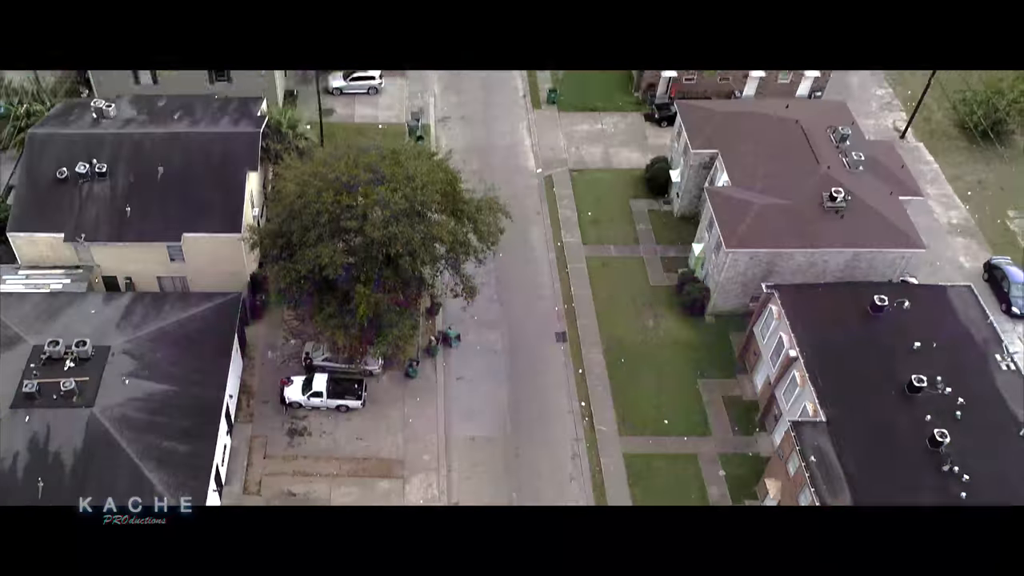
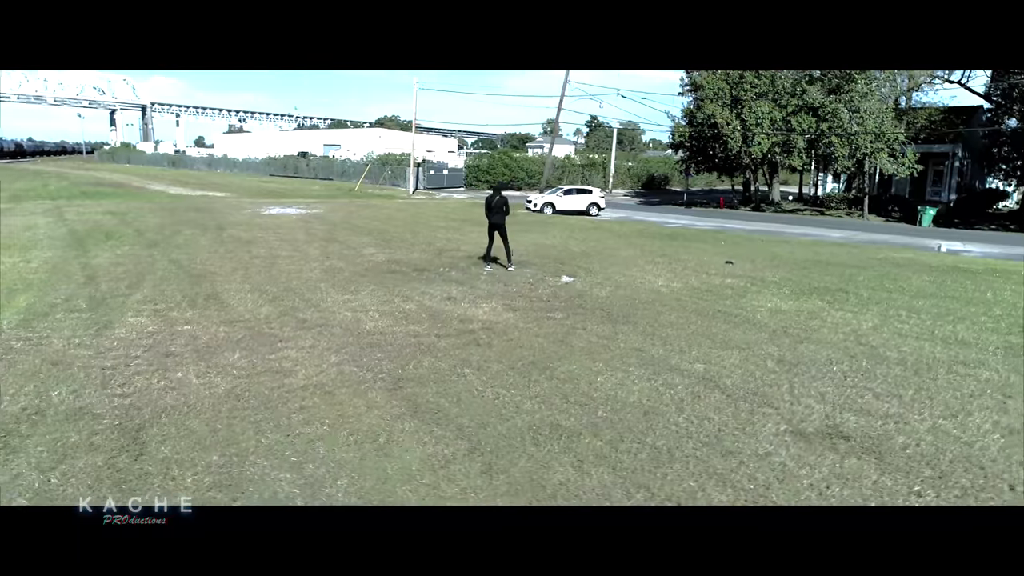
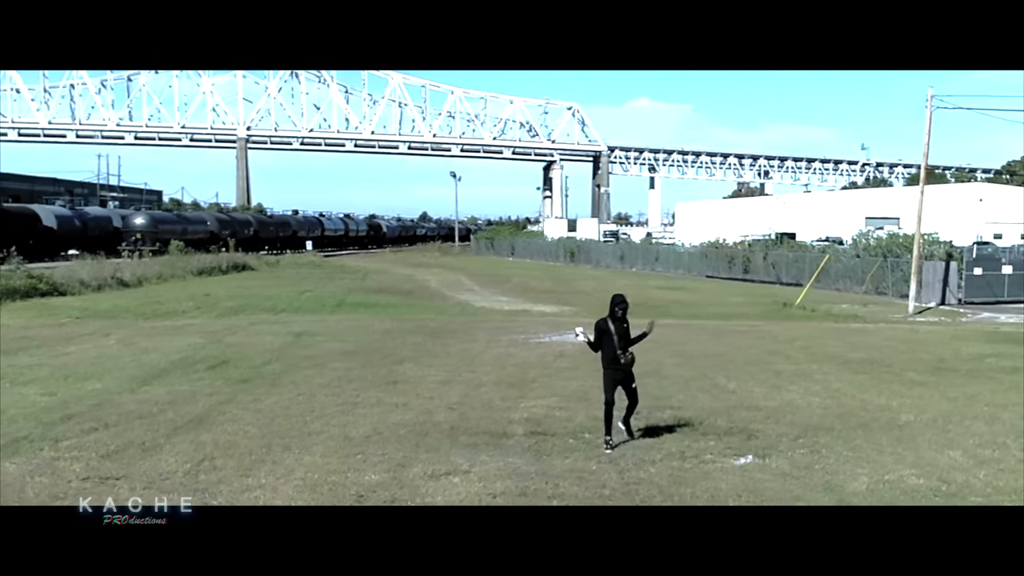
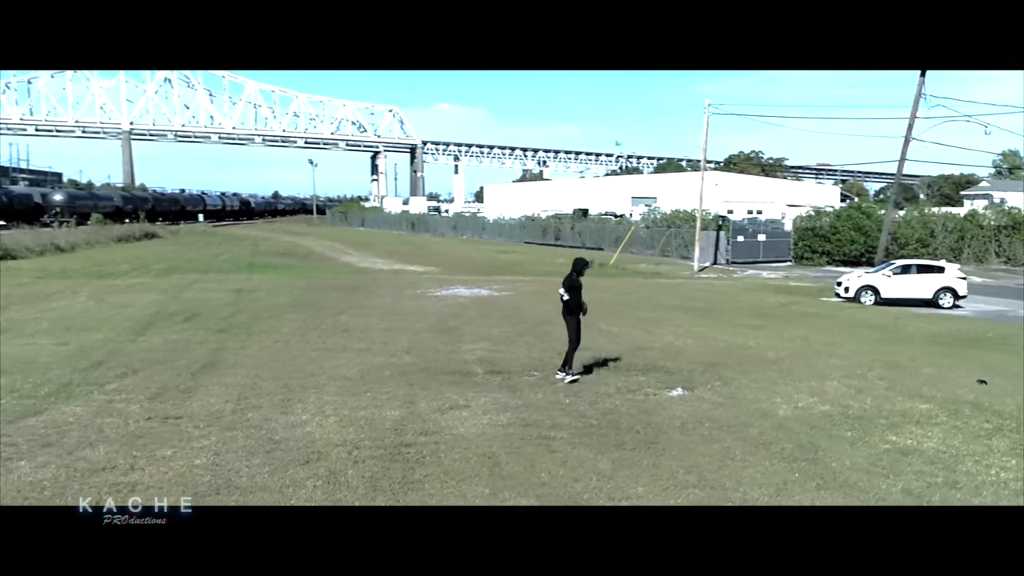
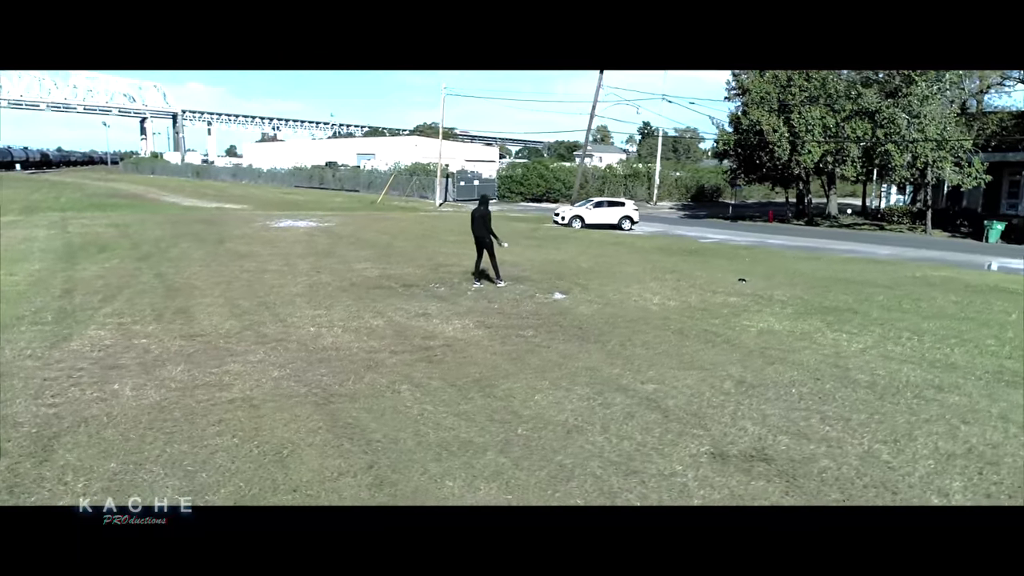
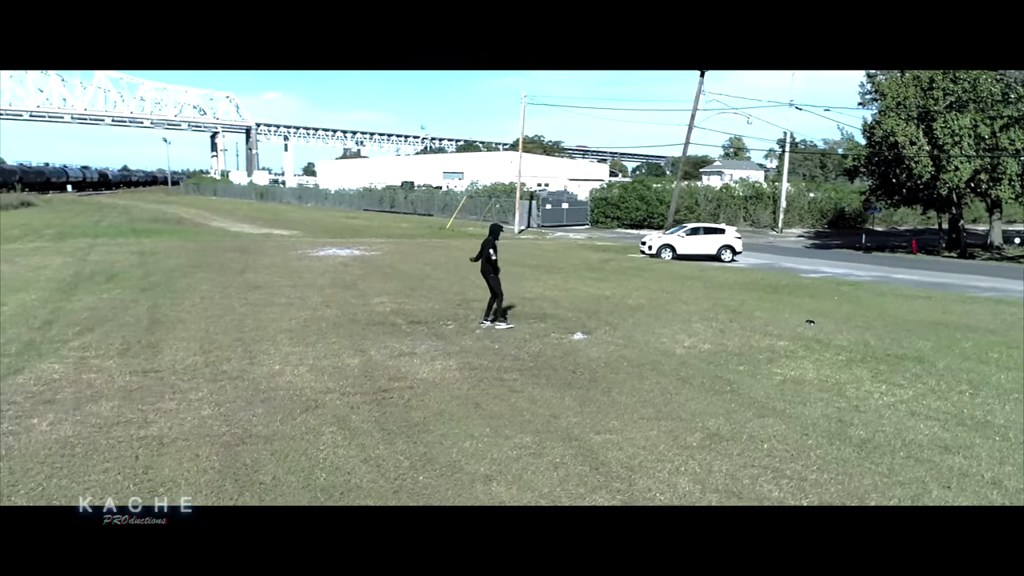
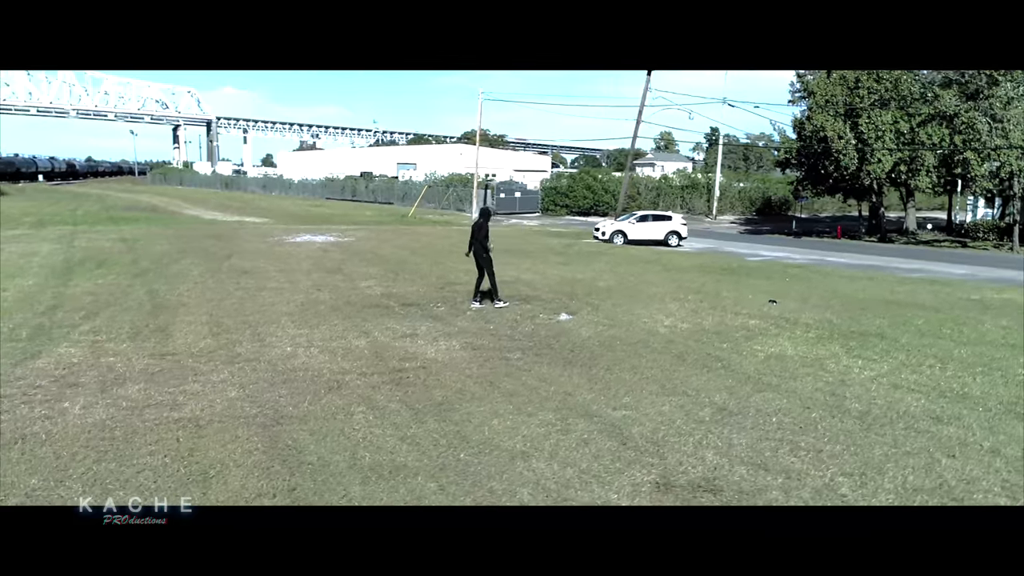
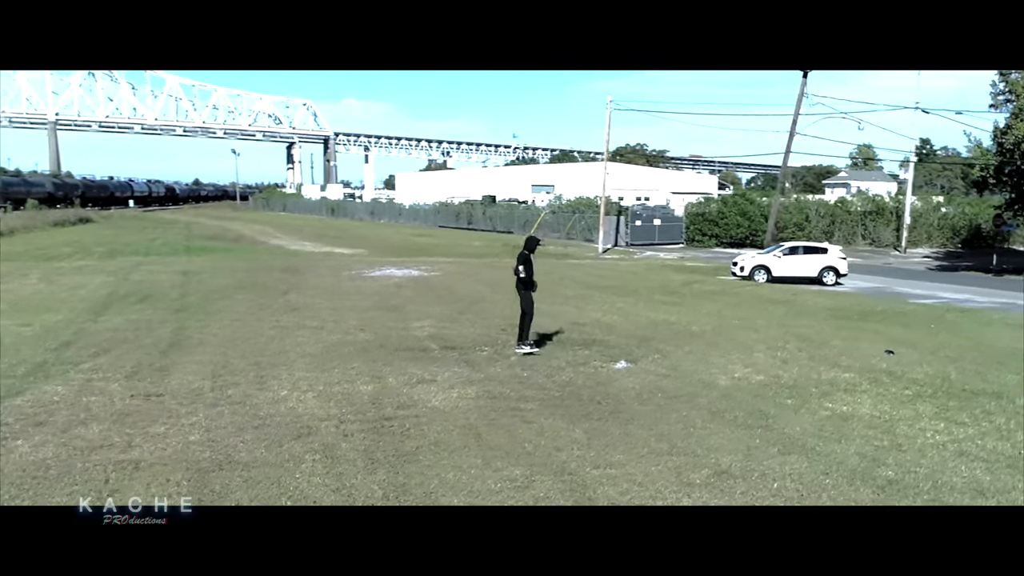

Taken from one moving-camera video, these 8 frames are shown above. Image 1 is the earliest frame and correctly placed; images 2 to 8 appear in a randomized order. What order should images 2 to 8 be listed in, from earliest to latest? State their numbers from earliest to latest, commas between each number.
2, 5, 7, 6, 8, 4, 3
